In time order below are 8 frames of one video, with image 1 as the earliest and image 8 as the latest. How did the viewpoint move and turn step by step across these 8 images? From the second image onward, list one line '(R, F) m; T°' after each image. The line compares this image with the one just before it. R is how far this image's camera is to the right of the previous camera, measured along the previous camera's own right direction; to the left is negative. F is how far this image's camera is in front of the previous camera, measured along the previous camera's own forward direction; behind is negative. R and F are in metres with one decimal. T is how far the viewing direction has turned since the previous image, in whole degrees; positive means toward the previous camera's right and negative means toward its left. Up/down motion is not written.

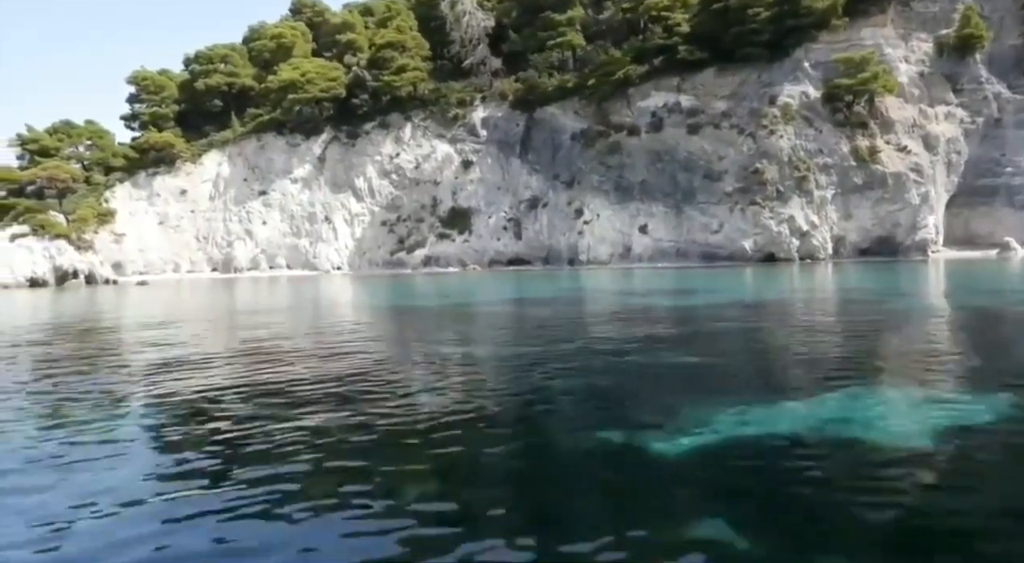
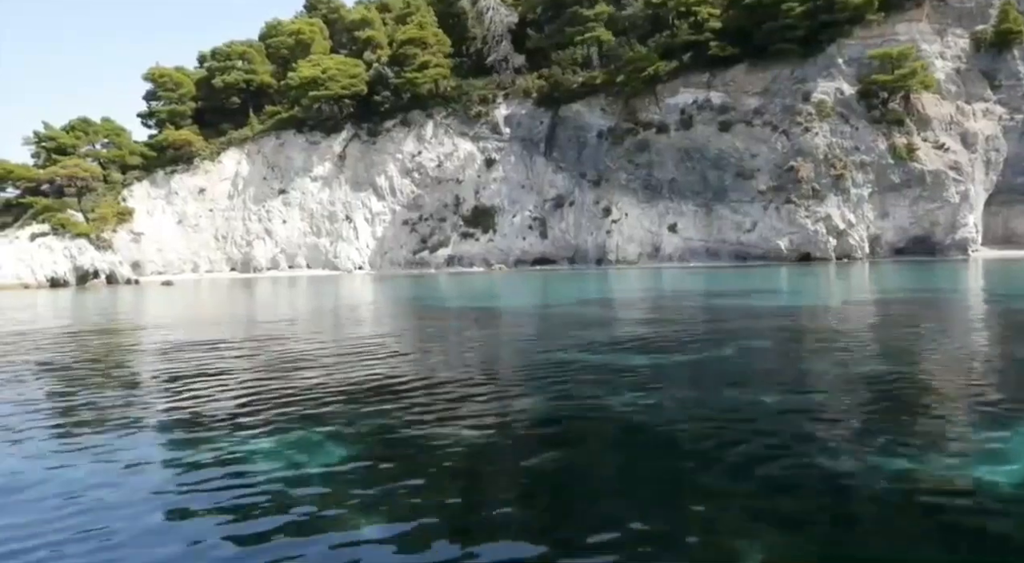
(-1.2, +0.6) m; 0°
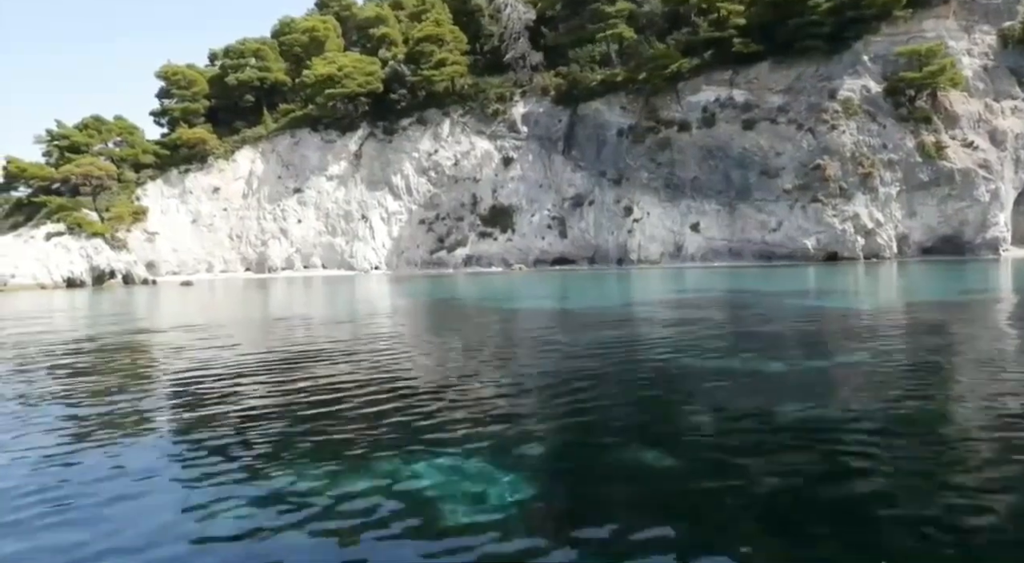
(-1.0, +0.4) m; 0°
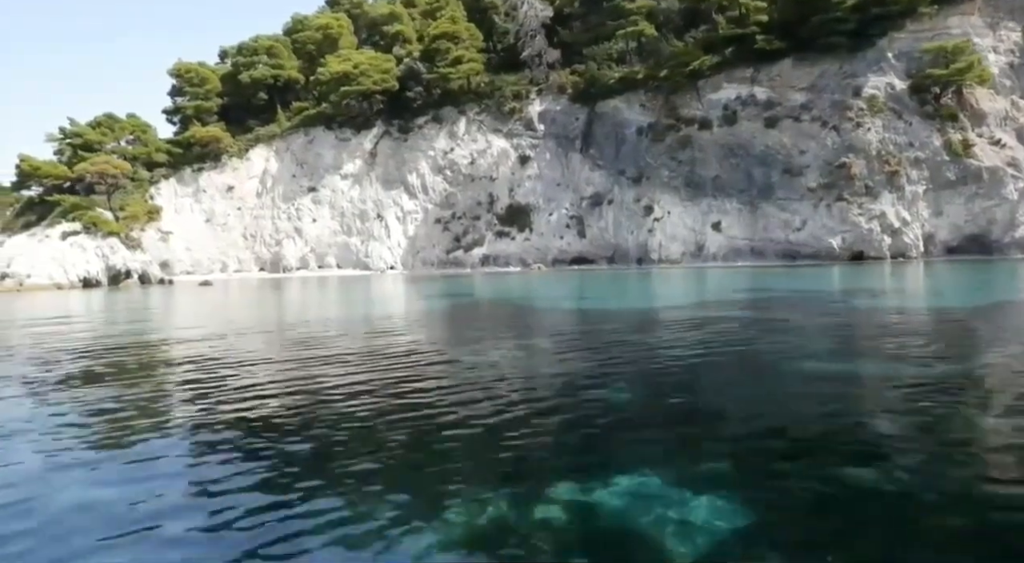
(-0.9, +0.4) m; 0°
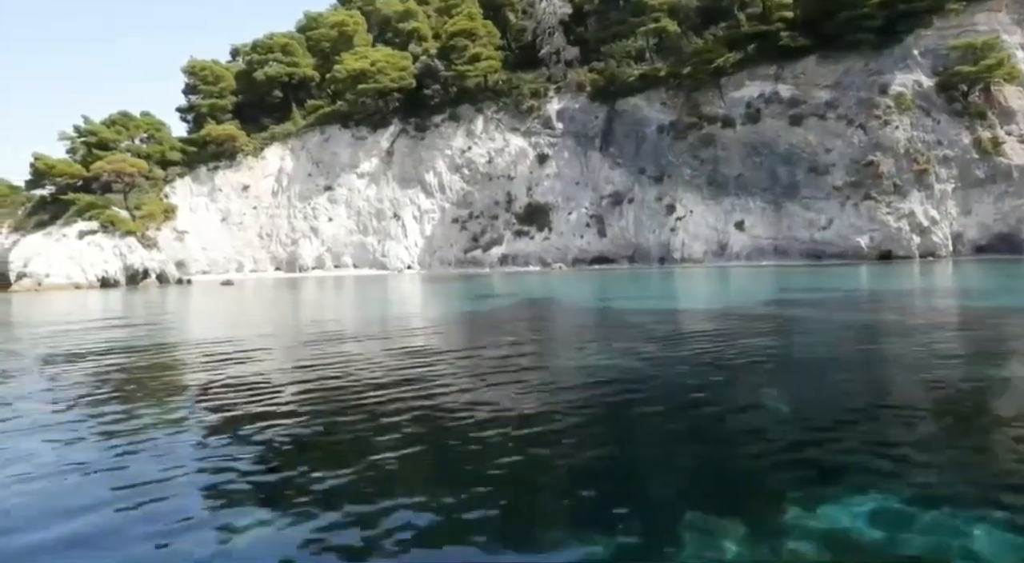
(-1.0, +0.4) m; 0°
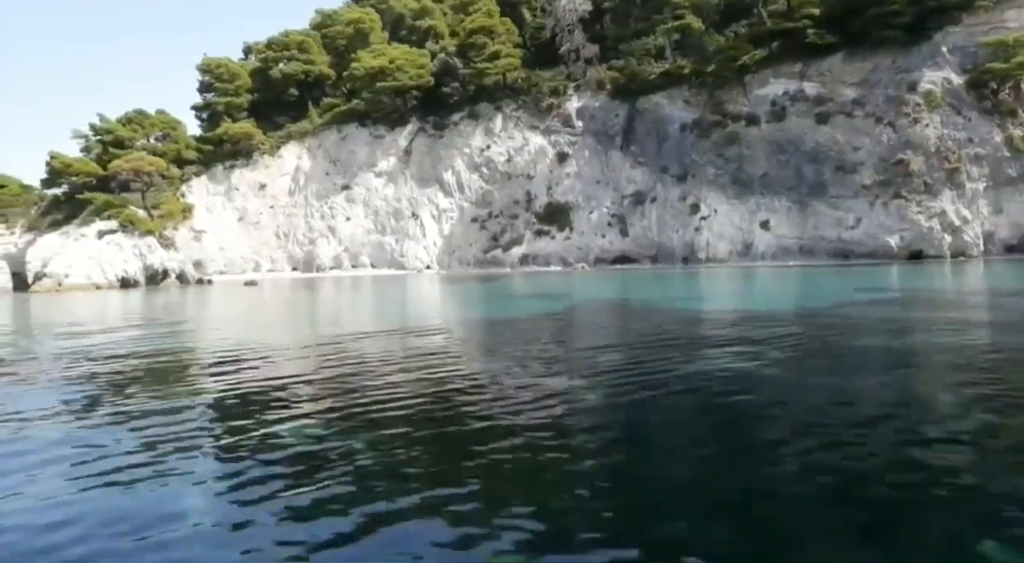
(-1.0, +0.4) m; 0°
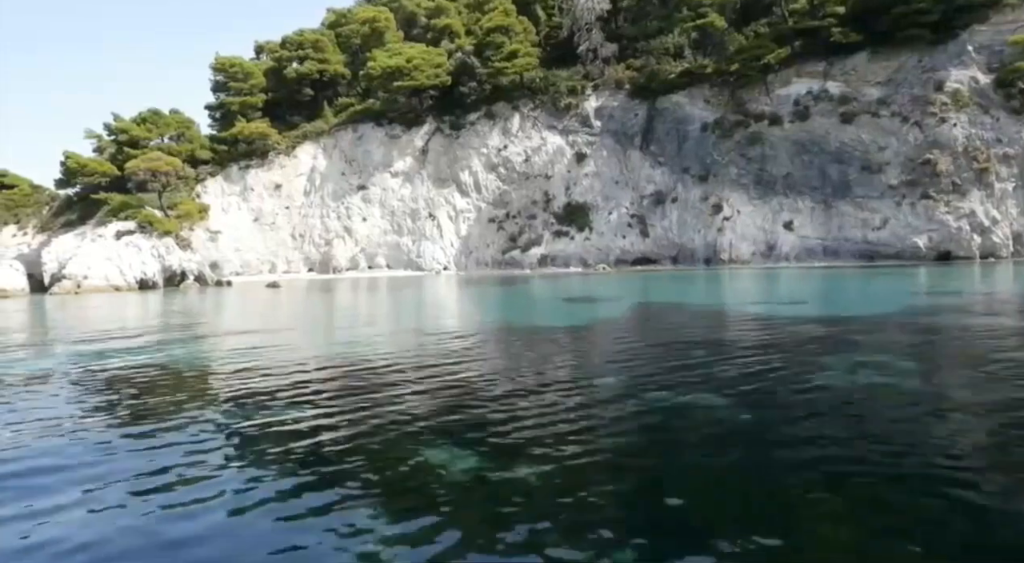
(-0.9, +0.4) m; 0°
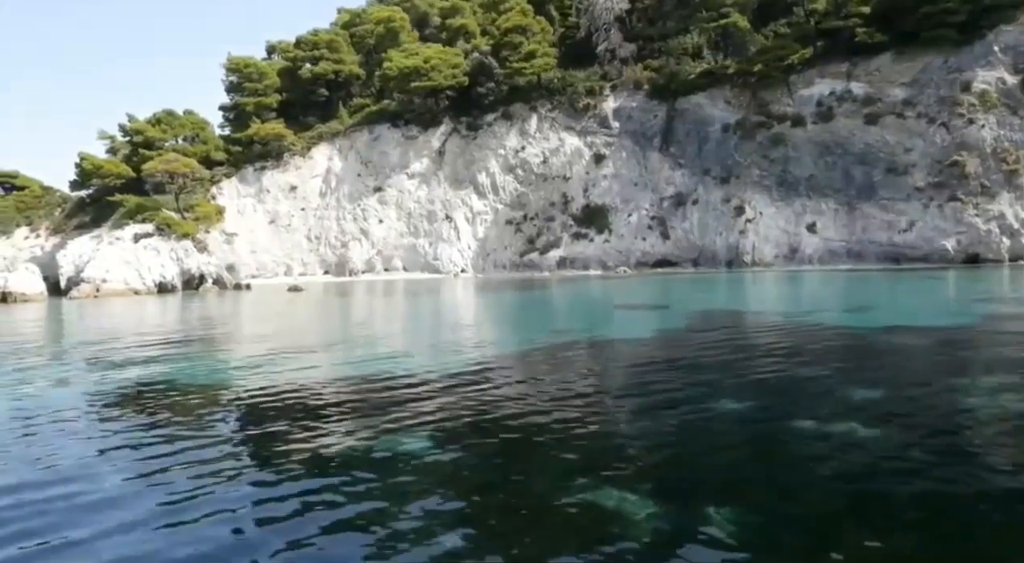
(-0.9, +0.4) m; 0°
